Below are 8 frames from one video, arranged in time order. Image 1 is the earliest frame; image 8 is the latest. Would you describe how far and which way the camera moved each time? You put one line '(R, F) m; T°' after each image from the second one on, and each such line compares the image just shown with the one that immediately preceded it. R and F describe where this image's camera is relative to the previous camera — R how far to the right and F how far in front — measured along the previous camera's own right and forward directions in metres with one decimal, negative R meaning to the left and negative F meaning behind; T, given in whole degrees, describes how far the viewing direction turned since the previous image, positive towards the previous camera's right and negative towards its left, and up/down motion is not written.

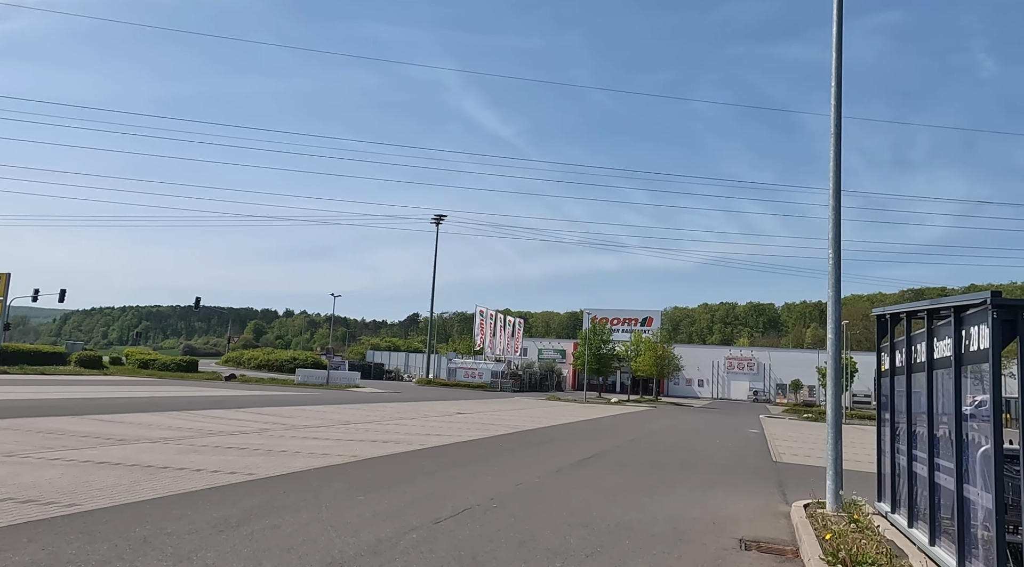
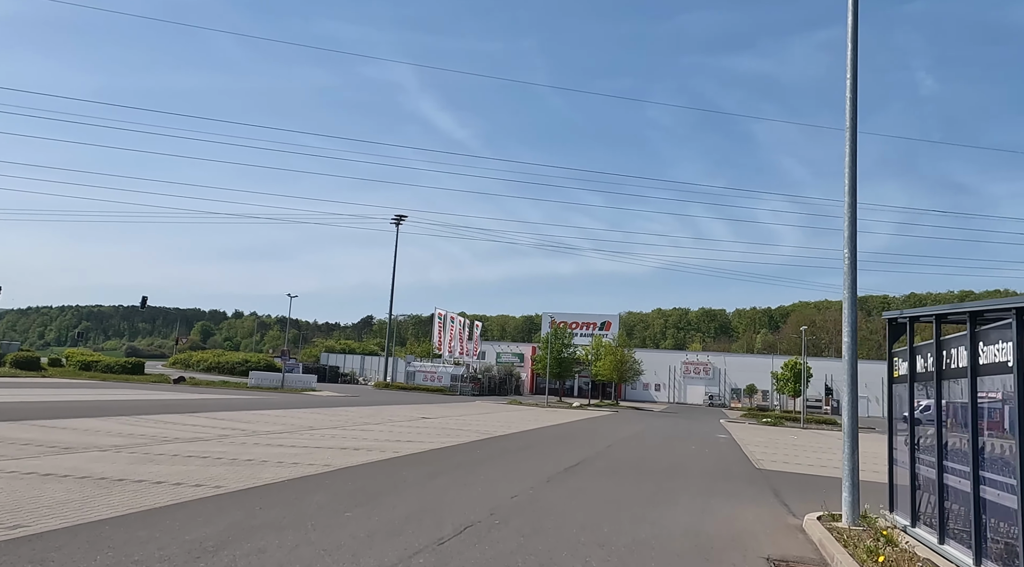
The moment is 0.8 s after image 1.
(-0.5, +0.6) m; +4°
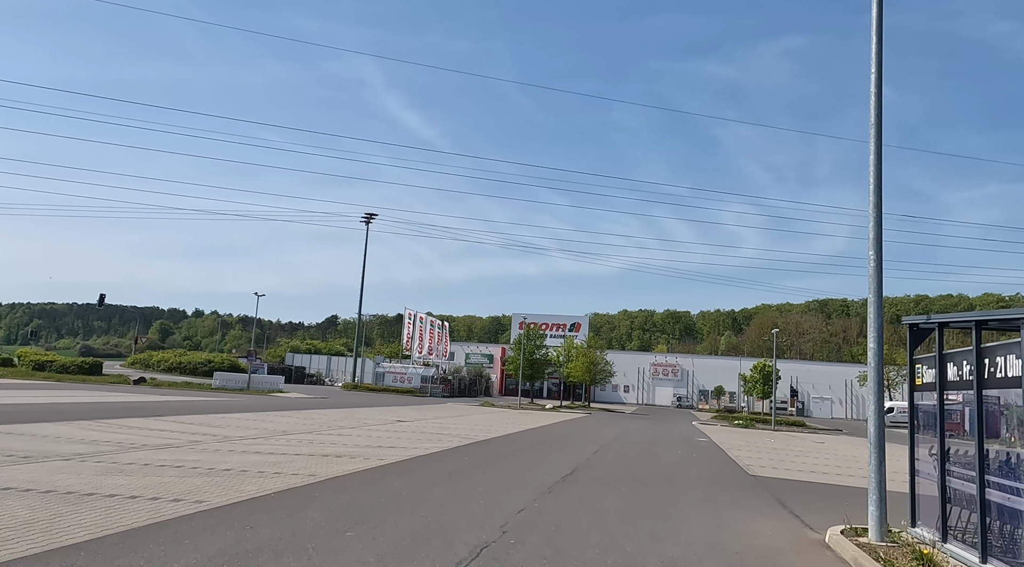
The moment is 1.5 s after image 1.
(-0.5, +0.5) m; +3°
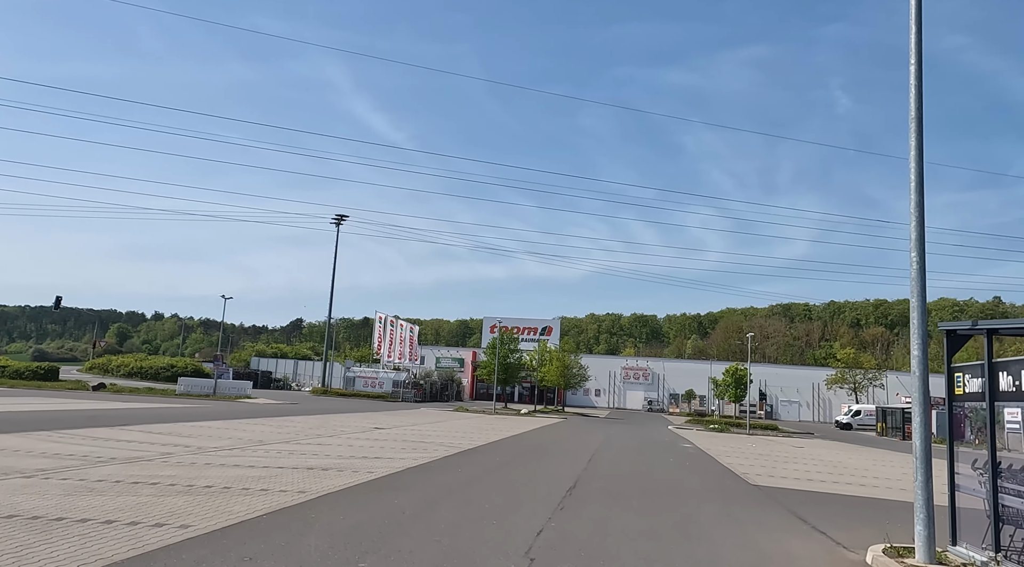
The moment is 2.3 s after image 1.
(-0.6, +0.6) m; +3°
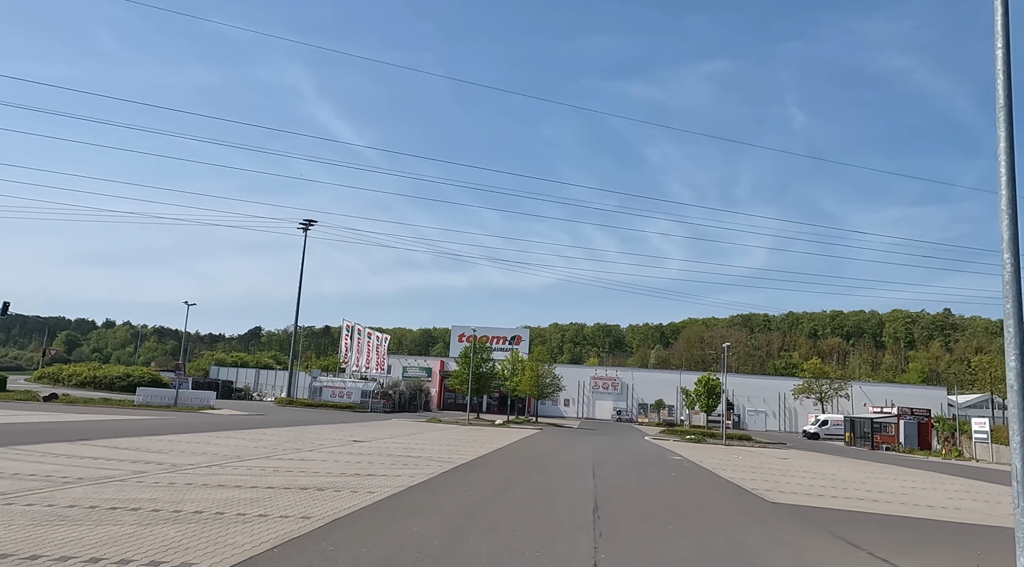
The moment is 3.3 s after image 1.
(-0.9, +0.9) m; +3°
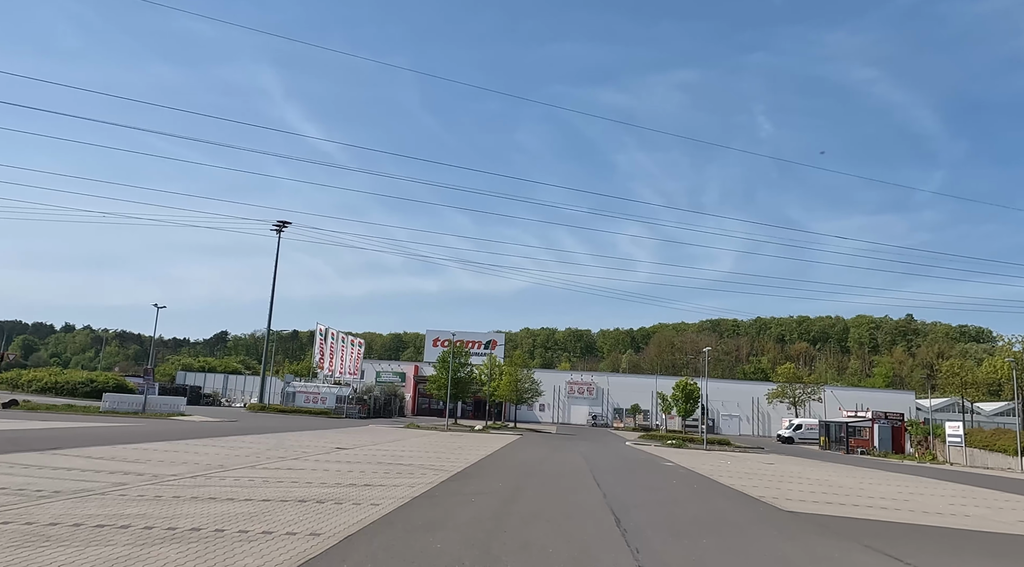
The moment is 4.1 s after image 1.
(-0.7, +0.6) m; +2°
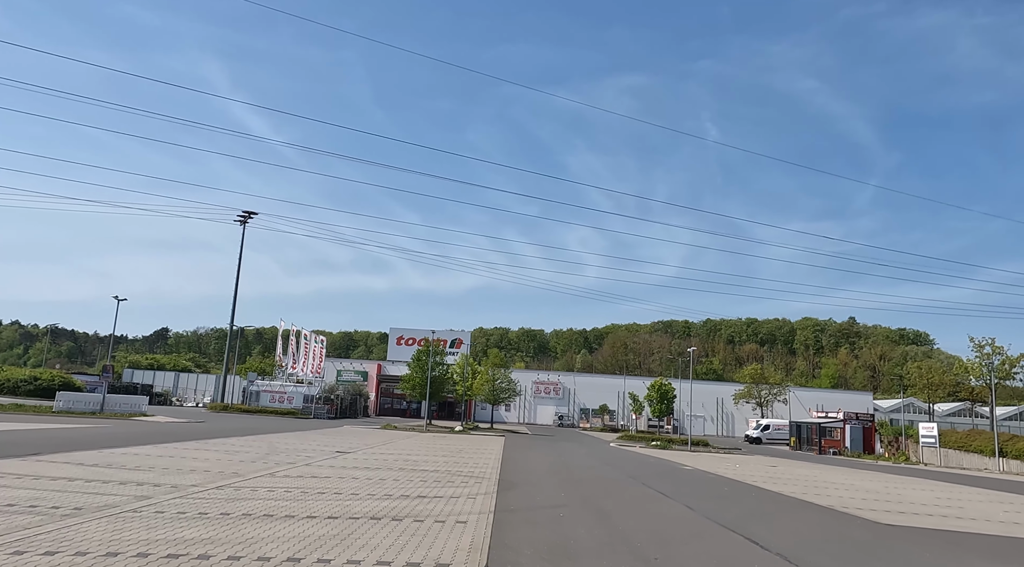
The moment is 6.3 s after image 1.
(-2.2, +1.4) m; +4°
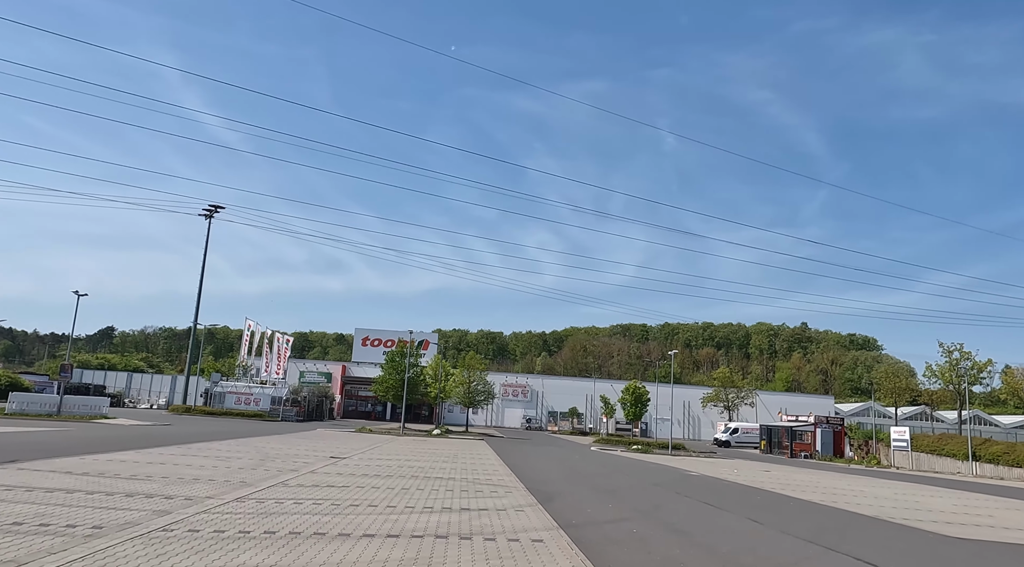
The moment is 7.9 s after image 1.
(-1.6, +0.9) m; +3°
